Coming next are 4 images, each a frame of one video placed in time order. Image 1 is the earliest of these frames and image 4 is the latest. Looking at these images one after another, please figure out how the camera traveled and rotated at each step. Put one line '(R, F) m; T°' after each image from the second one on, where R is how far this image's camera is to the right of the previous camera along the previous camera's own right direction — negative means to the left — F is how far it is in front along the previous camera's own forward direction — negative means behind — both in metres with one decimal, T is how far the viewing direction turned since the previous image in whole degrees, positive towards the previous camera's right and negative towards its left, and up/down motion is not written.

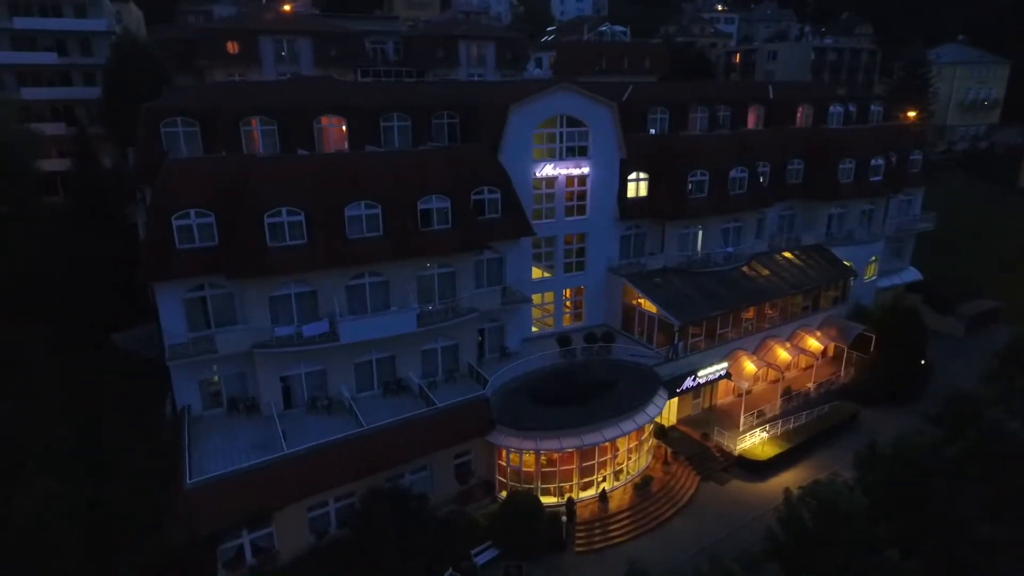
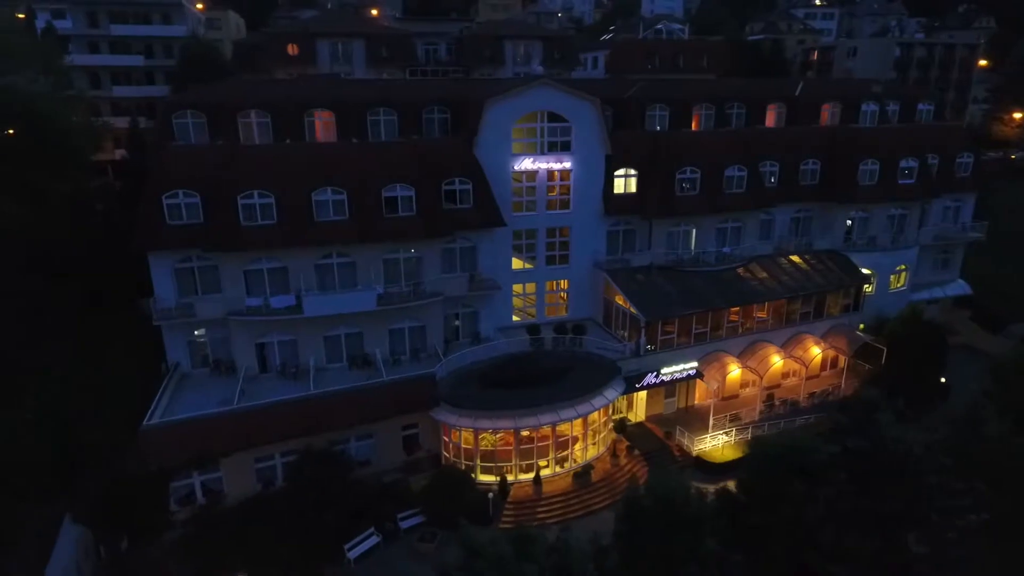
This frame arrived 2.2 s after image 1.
(+7.0, -0.7) m; -9°
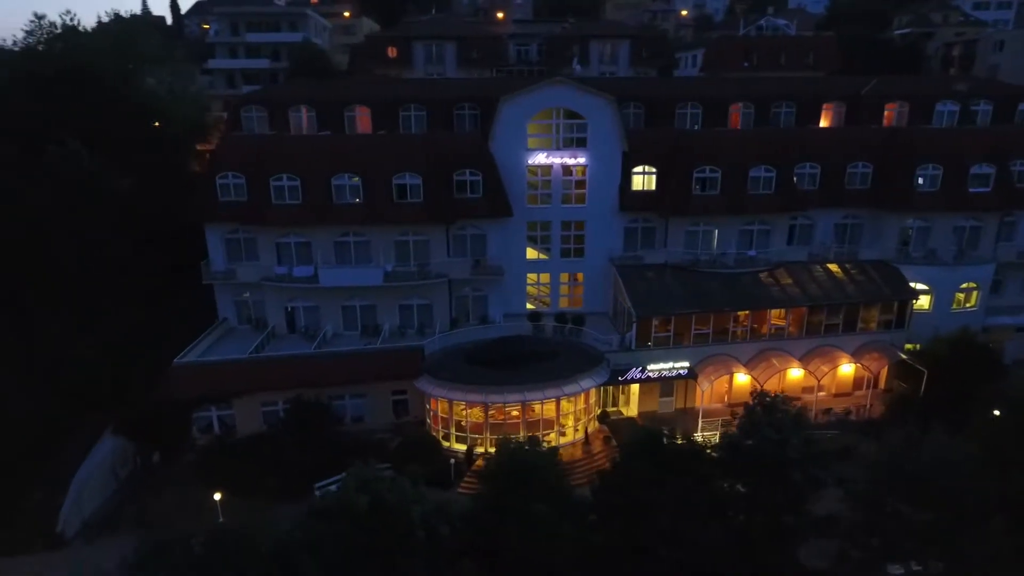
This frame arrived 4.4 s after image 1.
(+8.0, -0.9) m; -13°
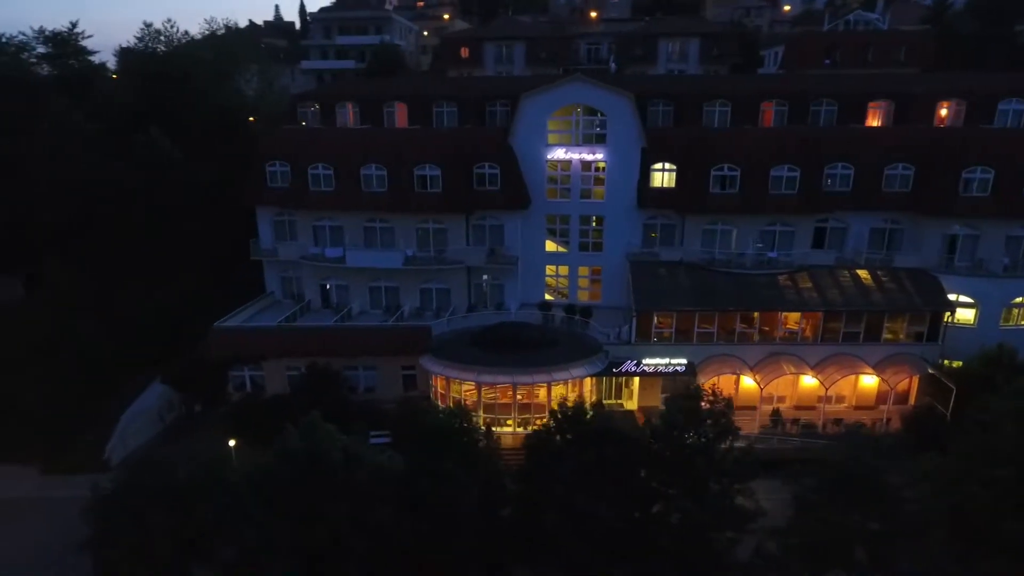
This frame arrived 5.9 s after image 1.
(+5.7, -1.0) m; -10°
